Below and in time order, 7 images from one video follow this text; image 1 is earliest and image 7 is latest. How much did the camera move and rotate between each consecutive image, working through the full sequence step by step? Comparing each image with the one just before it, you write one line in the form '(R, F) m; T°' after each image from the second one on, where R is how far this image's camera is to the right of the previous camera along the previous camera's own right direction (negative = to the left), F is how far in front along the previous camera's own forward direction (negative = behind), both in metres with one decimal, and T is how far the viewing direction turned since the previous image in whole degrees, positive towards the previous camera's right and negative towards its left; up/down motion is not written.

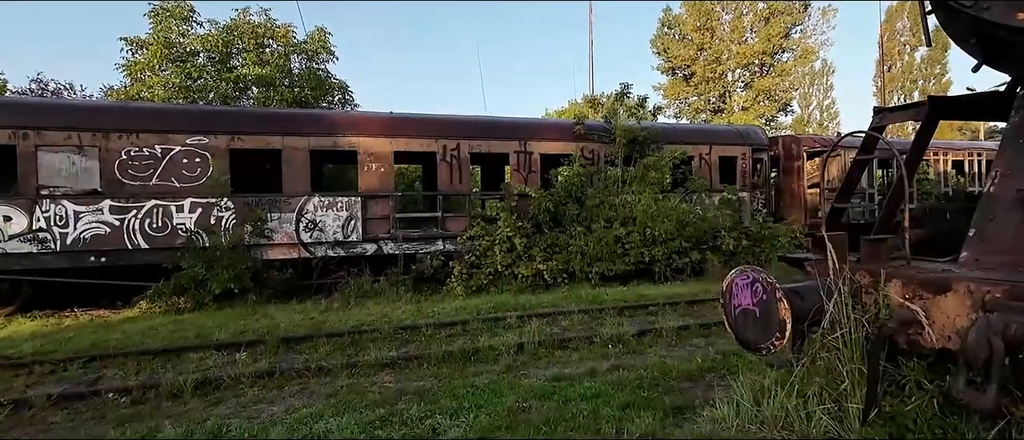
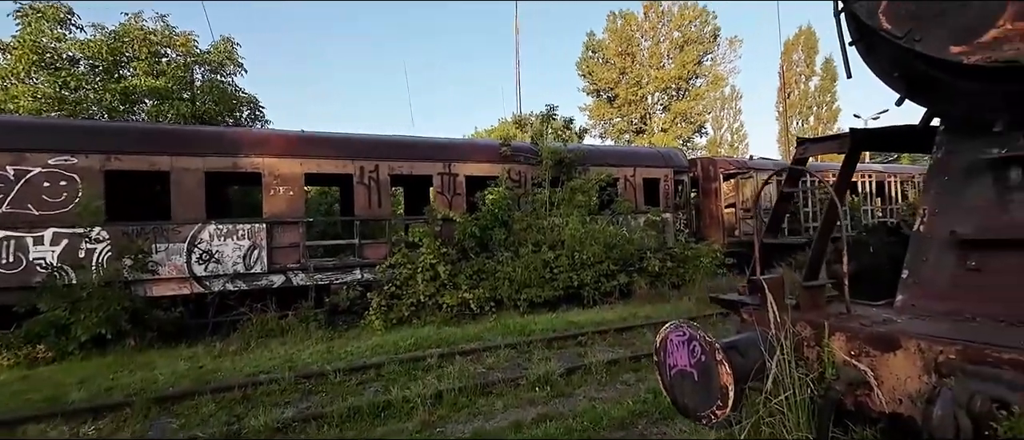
(+0.2, +0.5) m; +8°
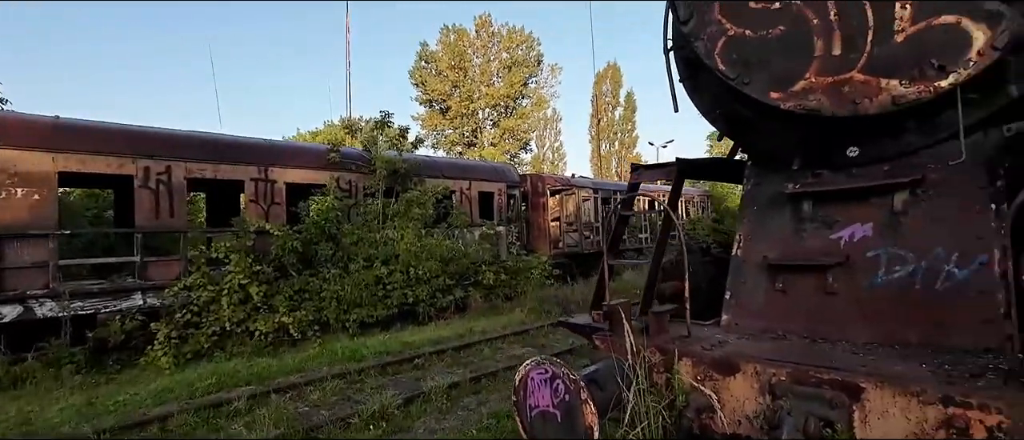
(-0.1, +0.4) m; +19°
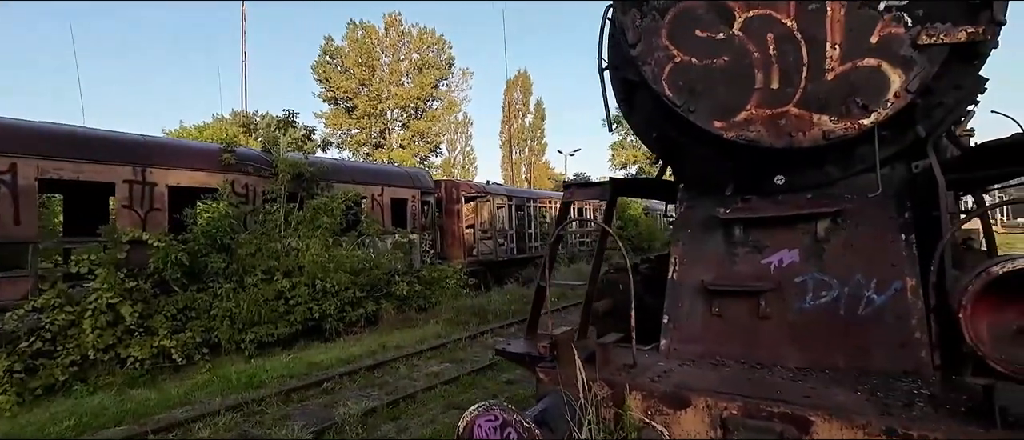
(-0.2, +0.2) m; +11°
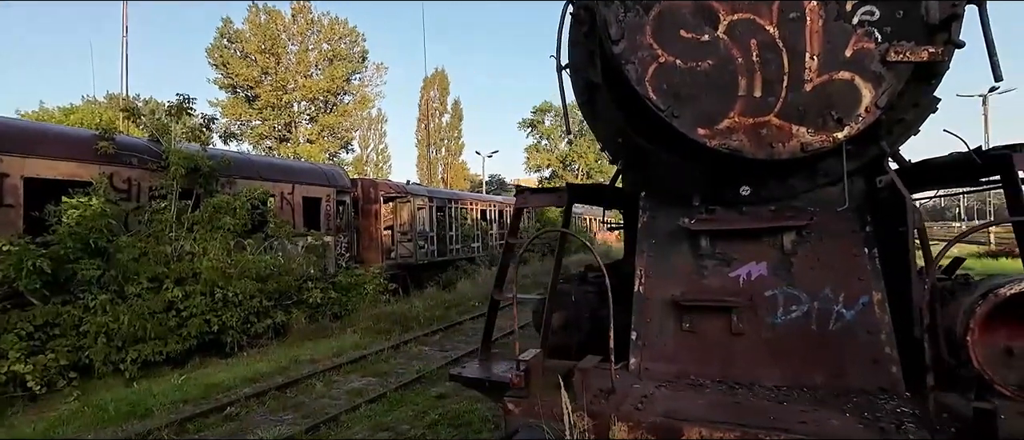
(-0.3, +0.4) m; +10°
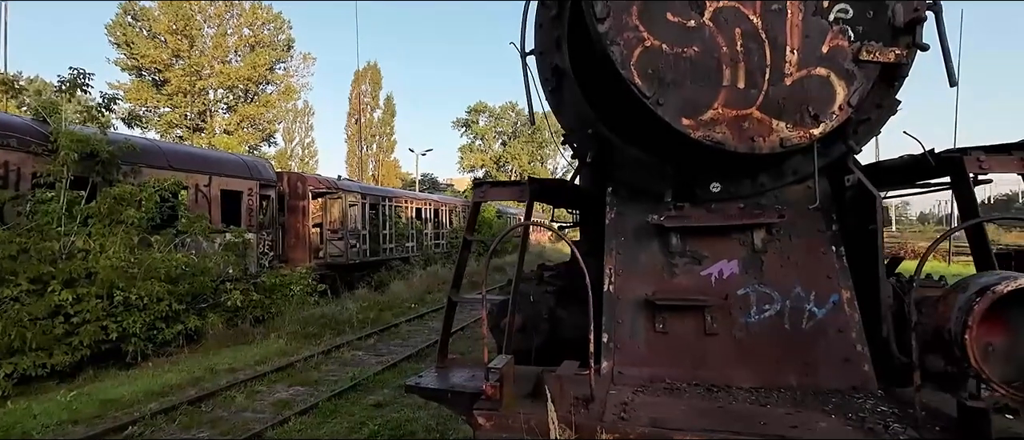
(-0.2, +0.3) m; +8°
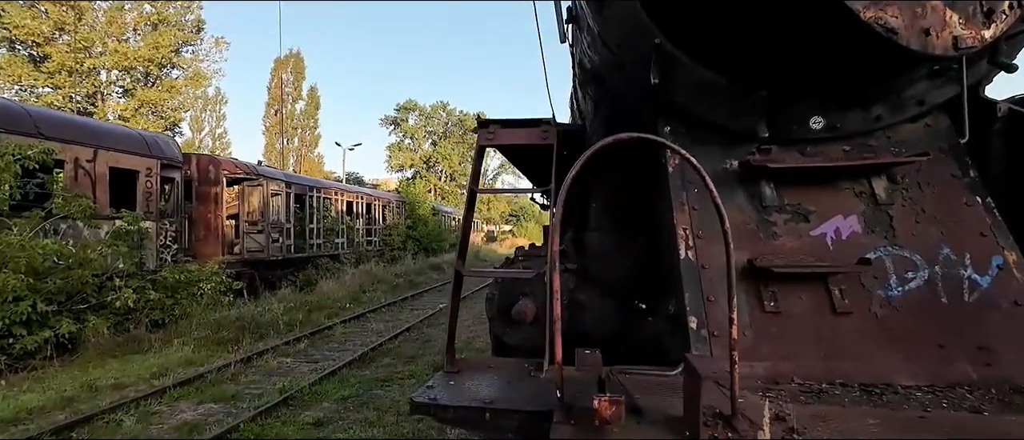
(-0.5, +1.0) m; +8°
